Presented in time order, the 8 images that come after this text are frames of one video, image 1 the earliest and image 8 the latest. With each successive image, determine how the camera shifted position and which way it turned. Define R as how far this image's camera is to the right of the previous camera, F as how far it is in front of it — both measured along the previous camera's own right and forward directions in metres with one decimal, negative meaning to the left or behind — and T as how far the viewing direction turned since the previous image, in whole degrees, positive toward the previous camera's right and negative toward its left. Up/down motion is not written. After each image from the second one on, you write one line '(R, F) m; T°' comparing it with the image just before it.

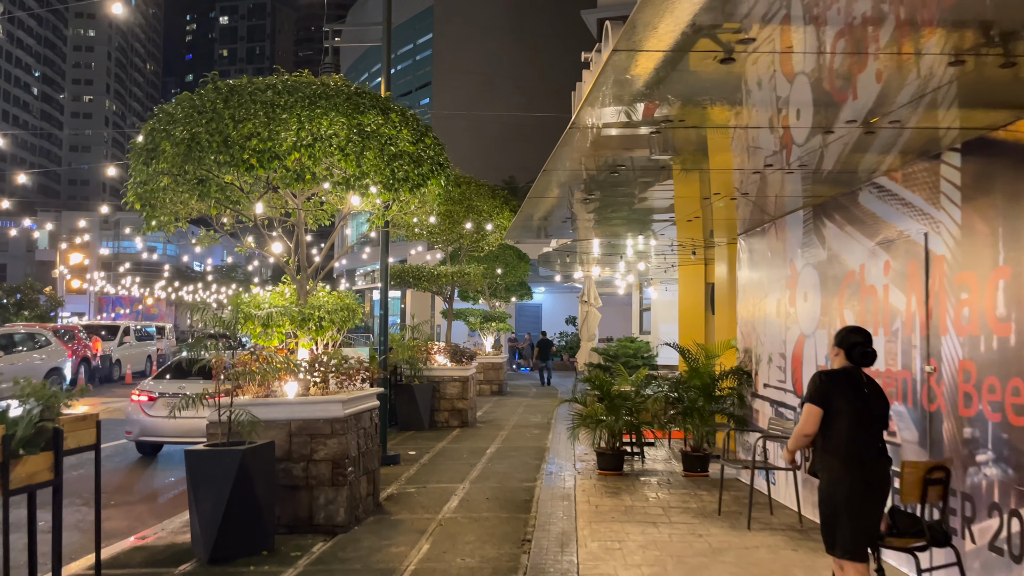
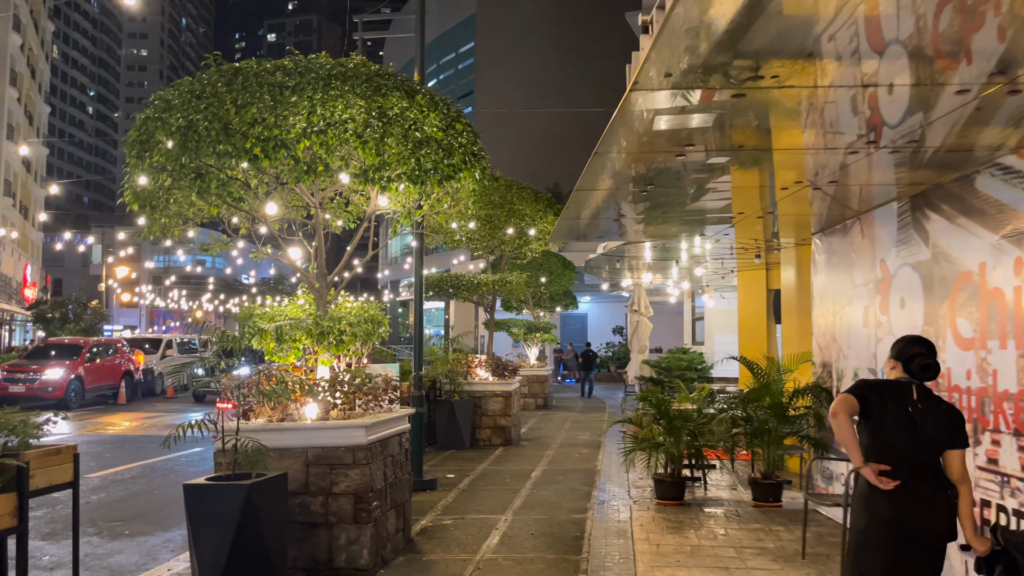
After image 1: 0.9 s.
(0.0, +1.0) m; -3°
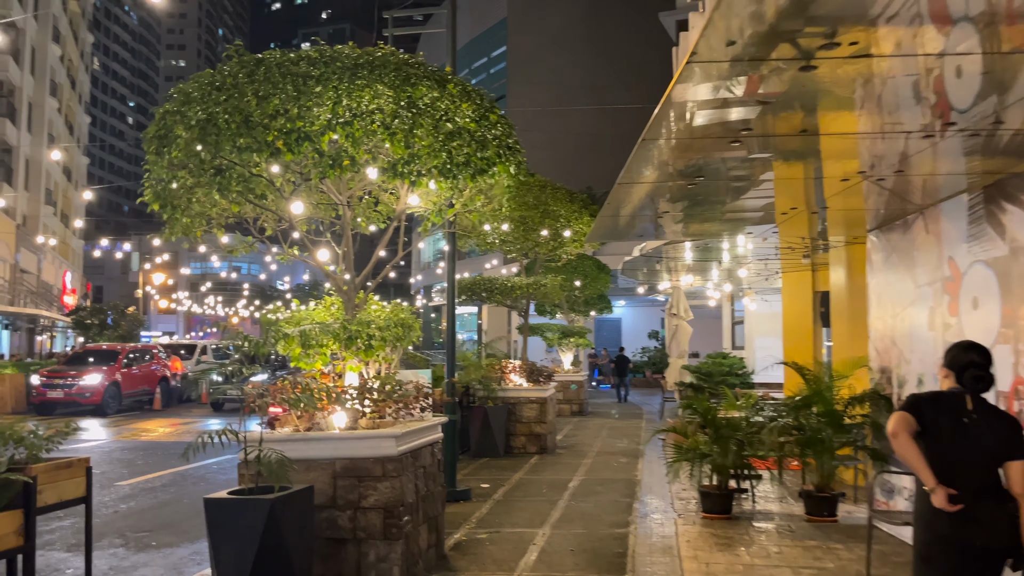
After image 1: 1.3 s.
(0.0, +0.4) m; -2°
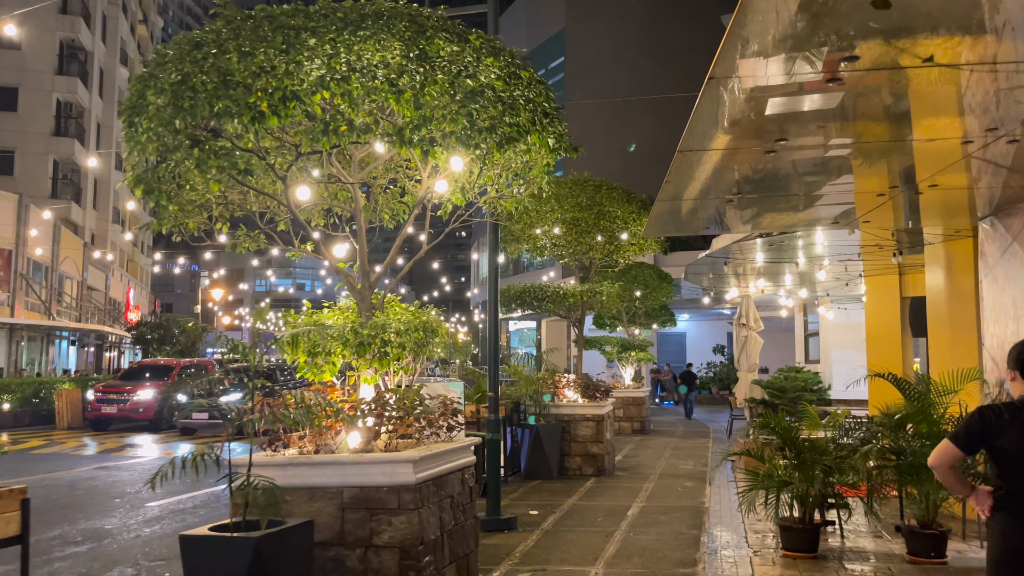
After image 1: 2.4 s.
(+0.1, +1.0) m; -4°
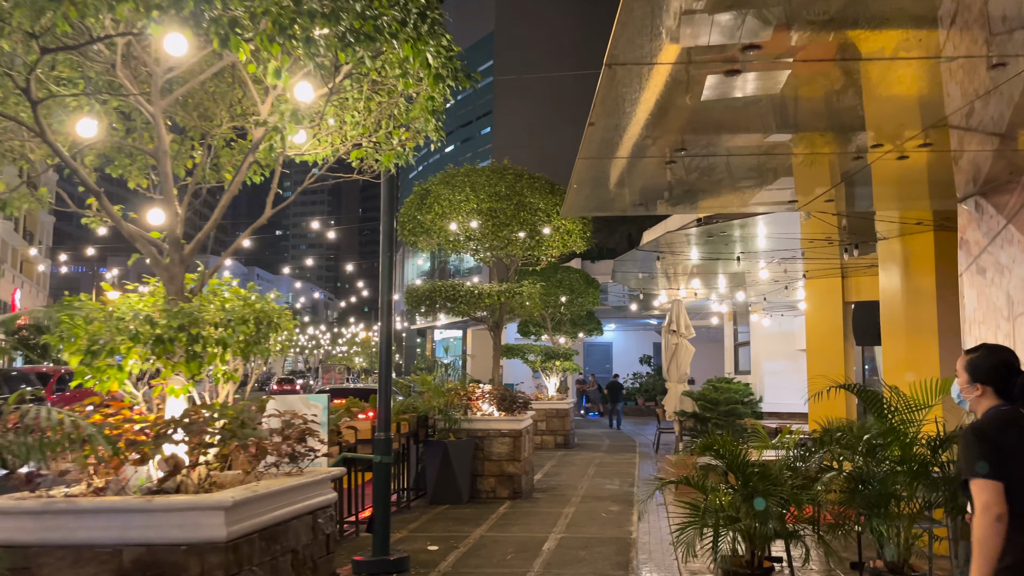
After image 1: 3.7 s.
(+0.3, +1.4) m; +5°
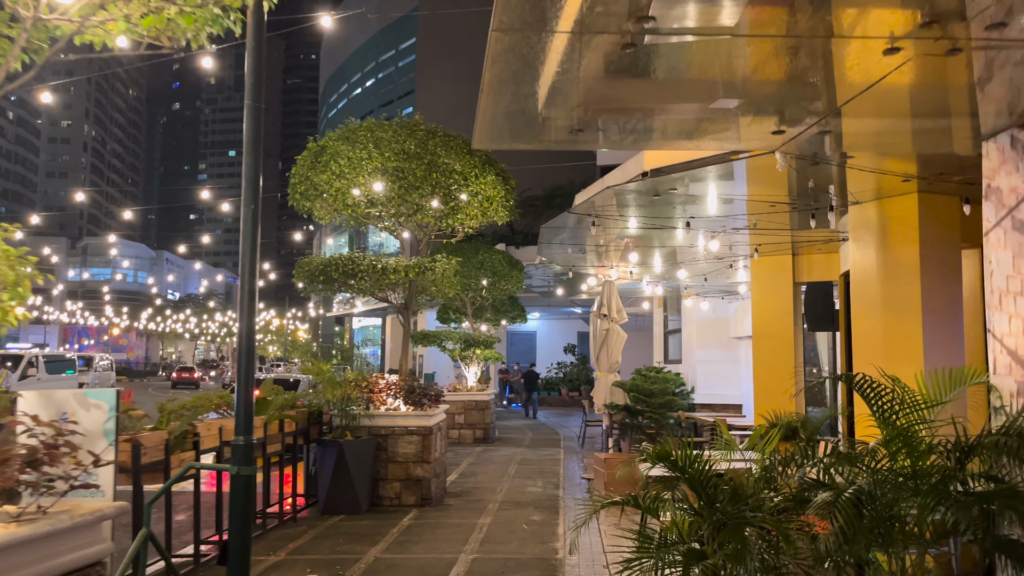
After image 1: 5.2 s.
(+0.2, +1.5) m; +5°
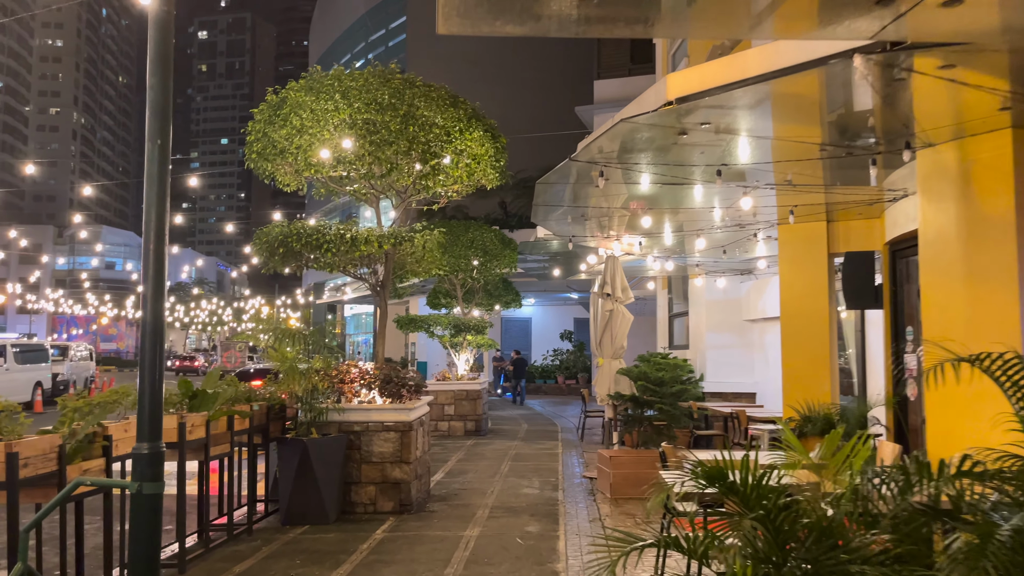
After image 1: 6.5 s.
(0.0, +1.4) m; 0°
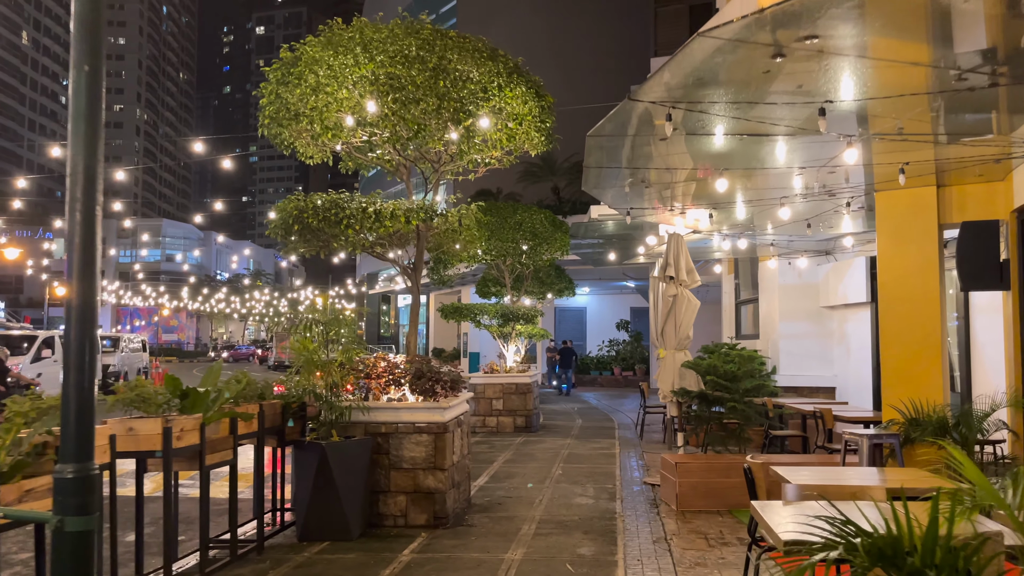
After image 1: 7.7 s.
(+0.1, +1.2) m; -4°
